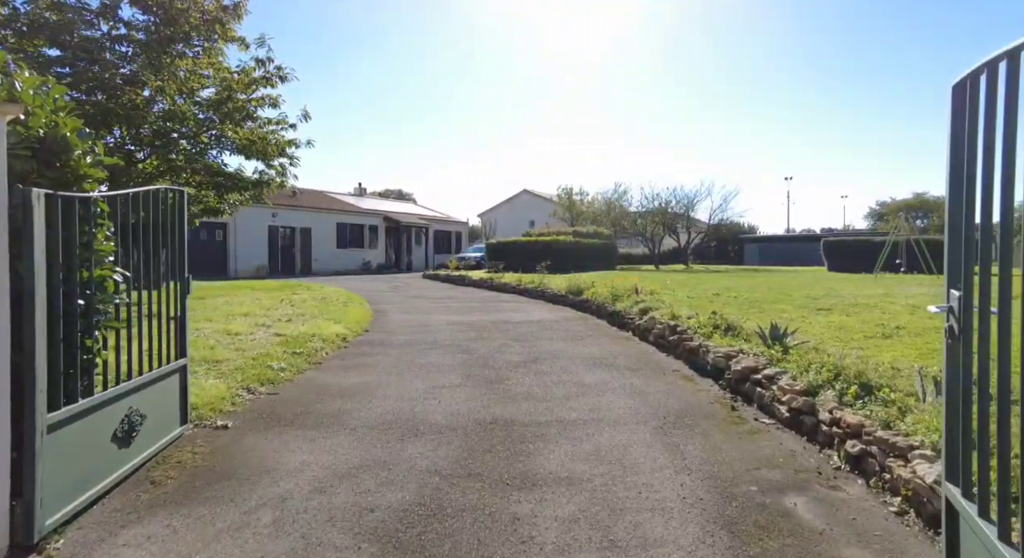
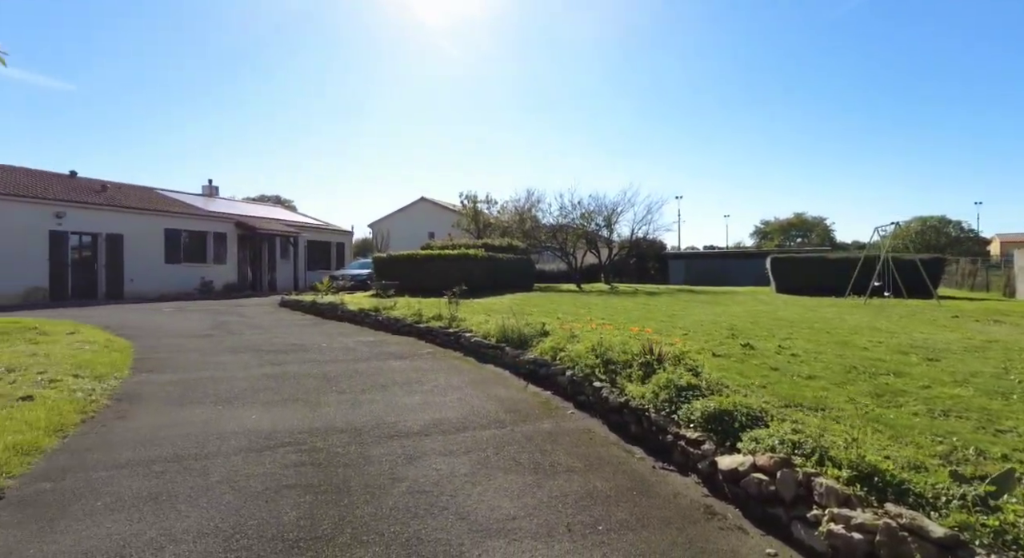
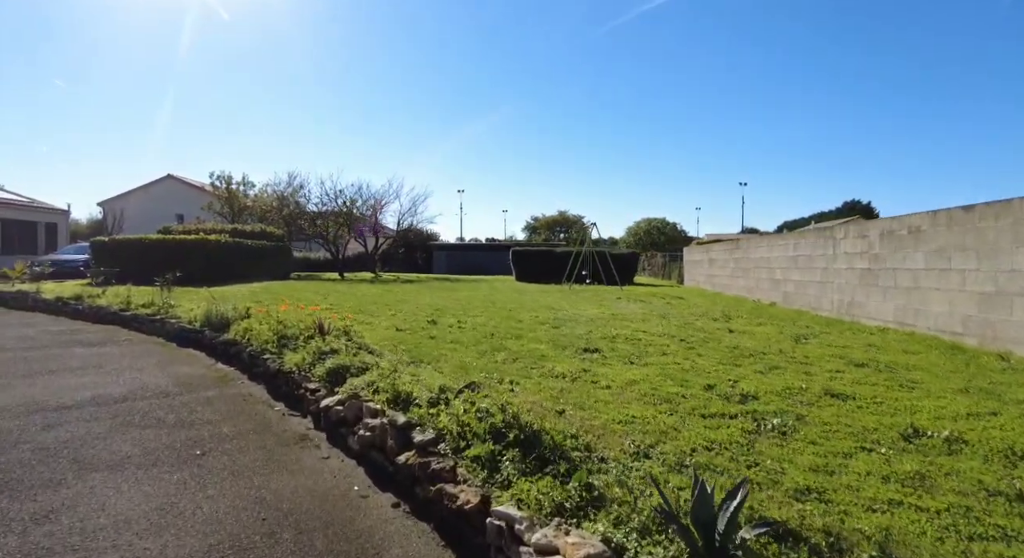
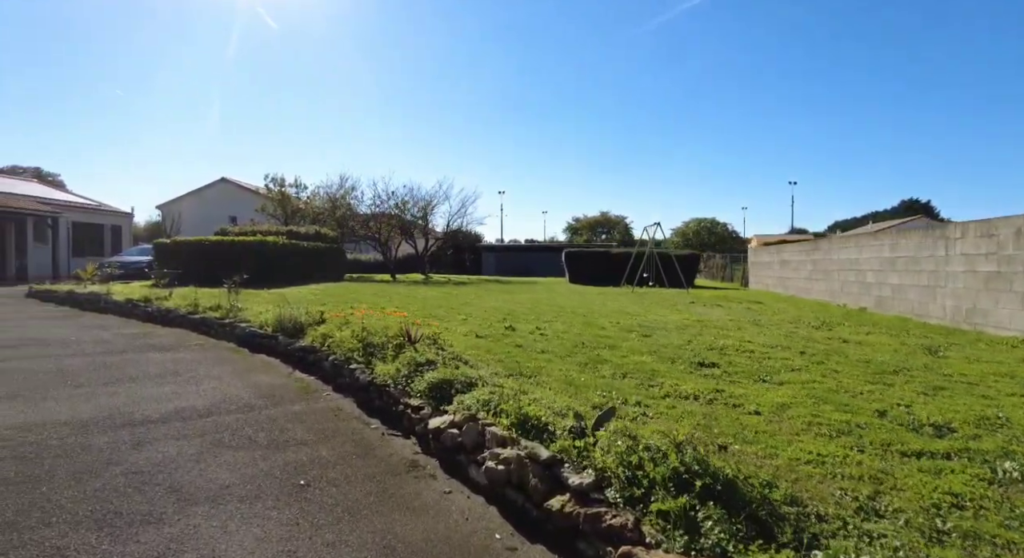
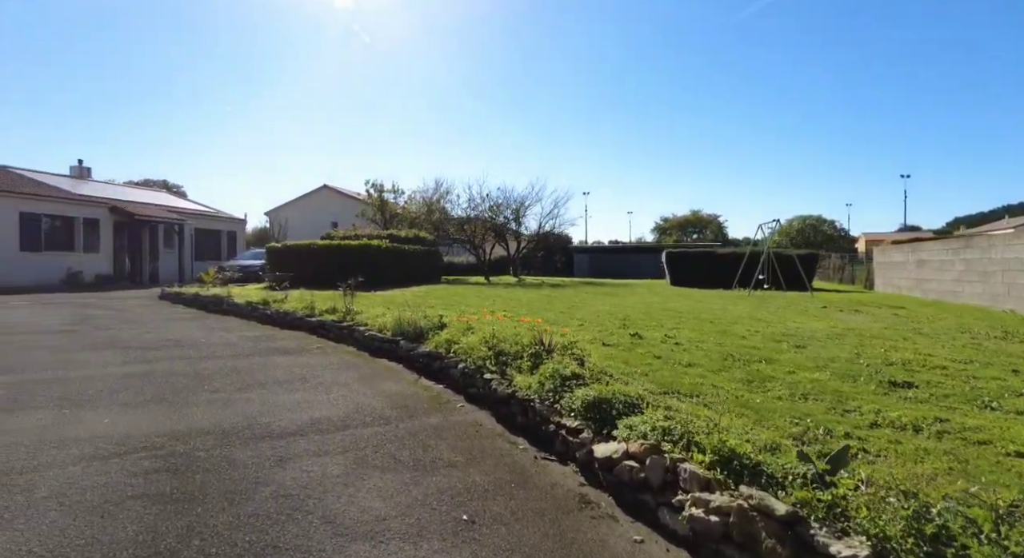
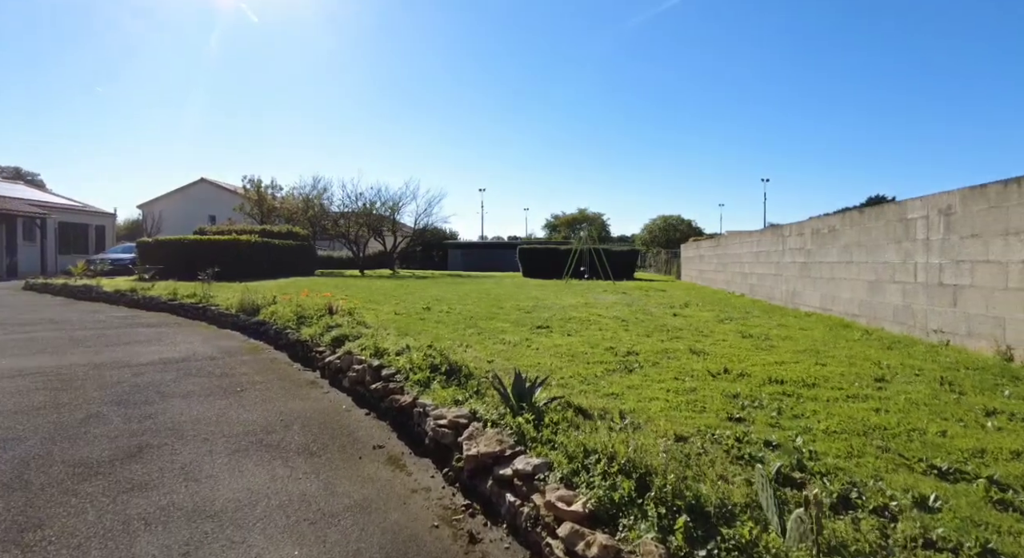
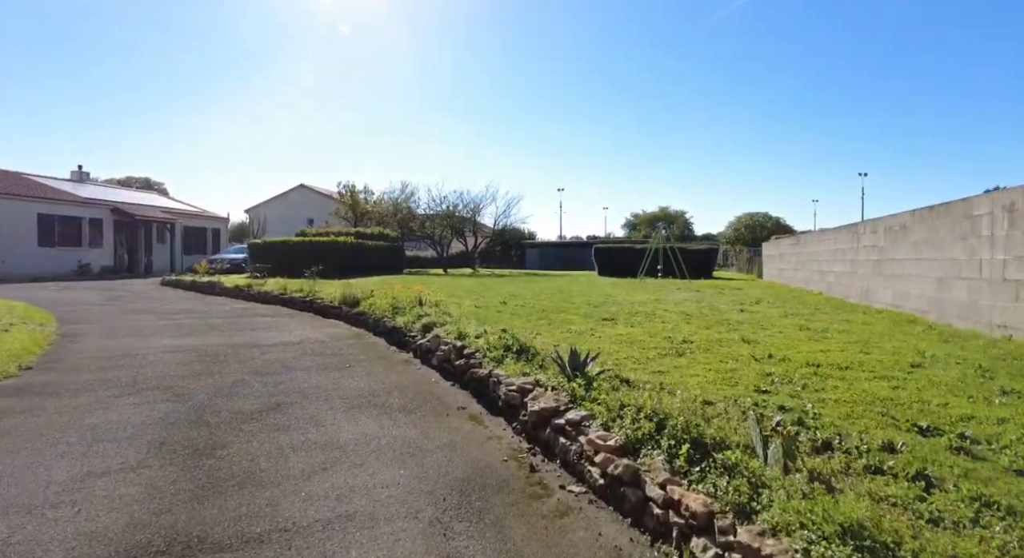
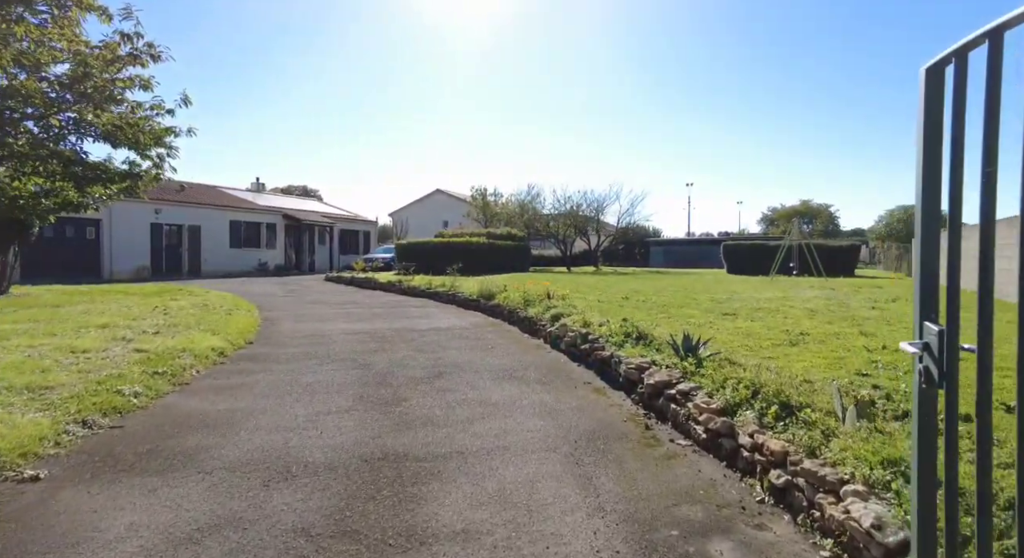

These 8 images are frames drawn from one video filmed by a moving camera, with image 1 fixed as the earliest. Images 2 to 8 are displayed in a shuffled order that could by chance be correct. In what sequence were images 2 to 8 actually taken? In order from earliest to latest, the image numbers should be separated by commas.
8, 7, 6, 3, 4, 5, 2
